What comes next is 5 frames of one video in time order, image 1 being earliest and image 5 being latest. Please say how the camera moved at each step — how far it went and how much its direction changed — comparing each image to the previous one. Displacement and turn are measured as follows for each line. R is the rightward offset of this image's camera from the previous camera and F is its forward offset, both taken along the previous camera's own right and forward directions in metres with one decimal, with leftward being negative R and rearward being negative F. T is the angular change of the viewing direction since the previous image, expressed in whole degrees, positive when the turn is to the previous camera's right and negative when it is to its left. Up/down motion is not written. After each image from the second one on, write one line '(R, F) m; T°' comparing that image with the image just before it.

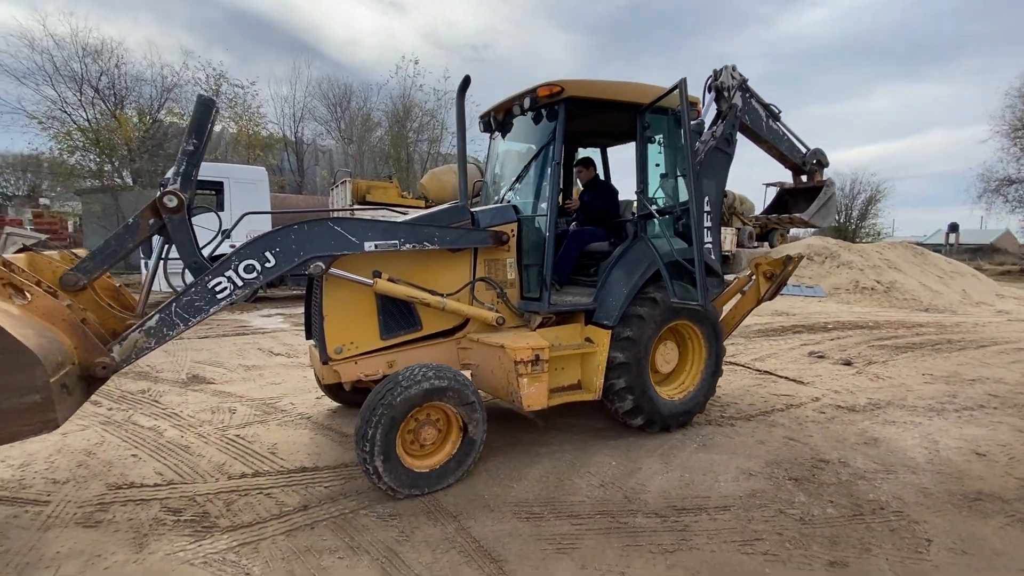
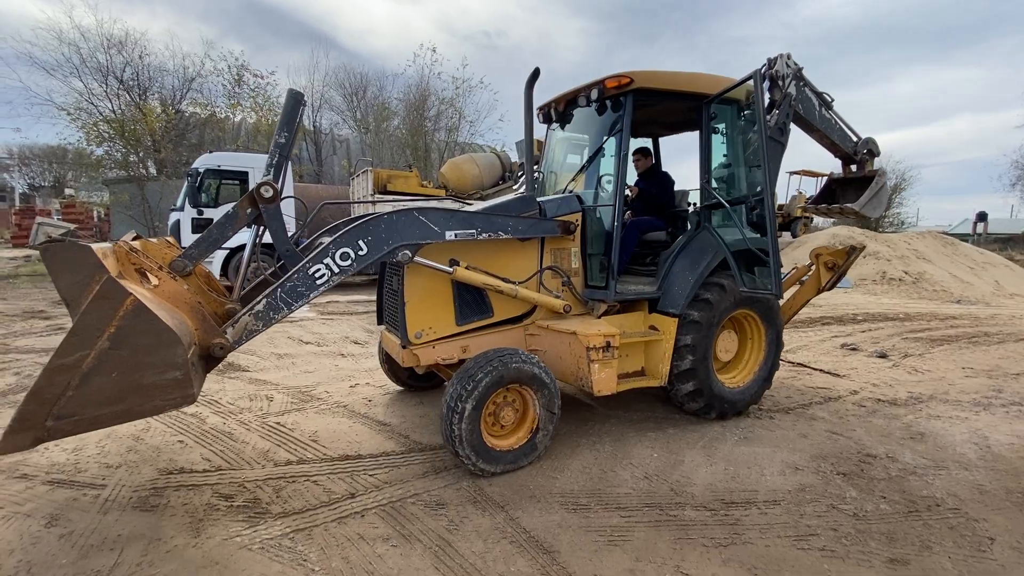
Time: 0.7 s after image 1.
(-0.2, 0.0) m; -2°
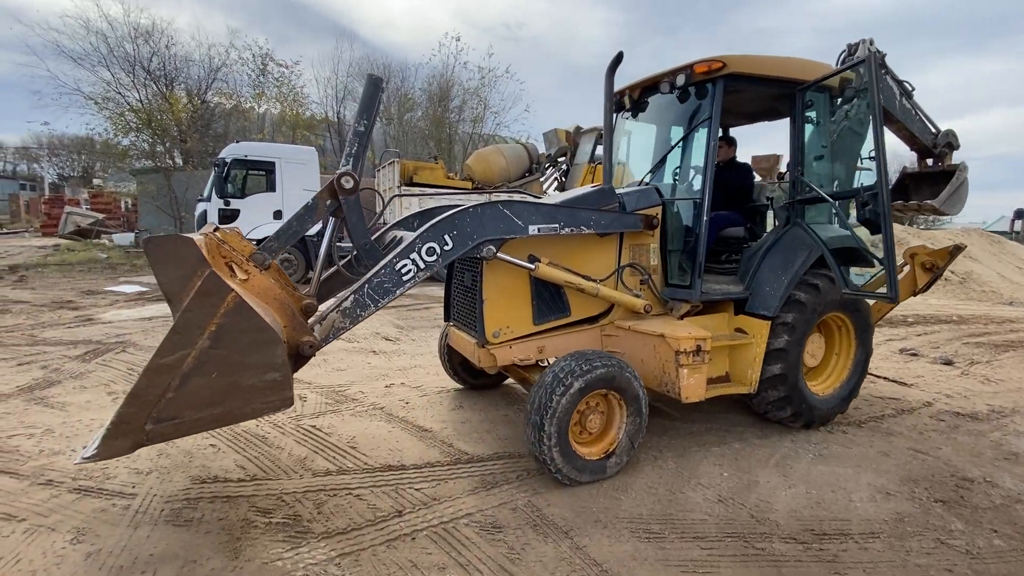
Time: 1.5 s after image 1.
(-0.2, +0.3) m; -2°
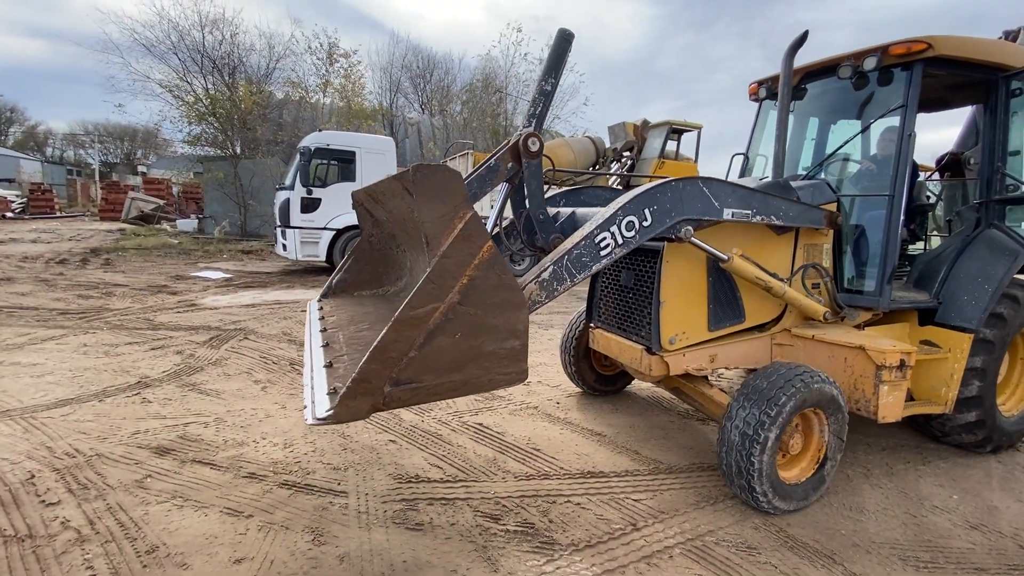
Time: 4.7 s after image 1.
(-1.1, +0.1) m; -2°
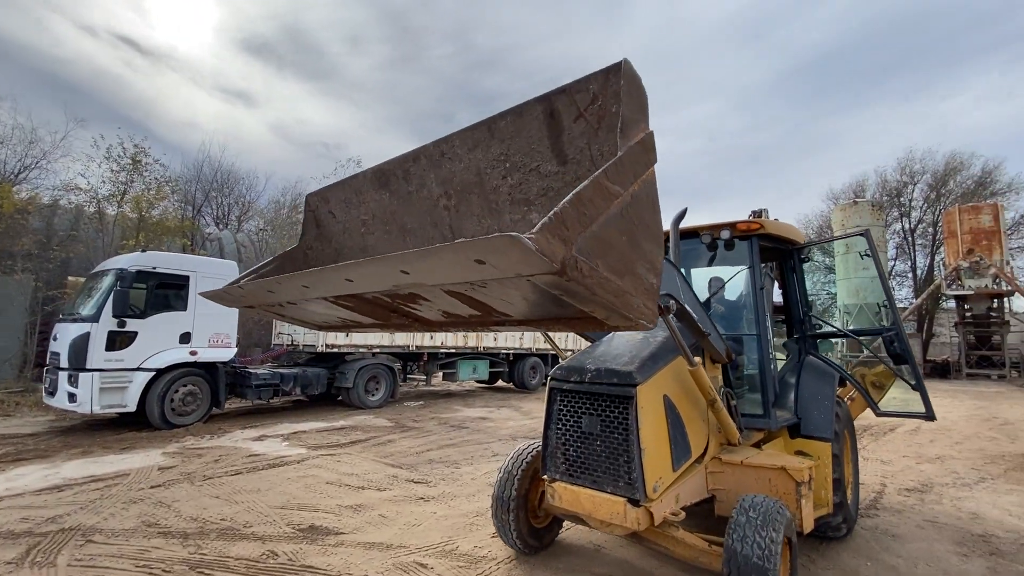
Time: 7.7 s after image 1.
(-1.4, +0.2) m; +25°
